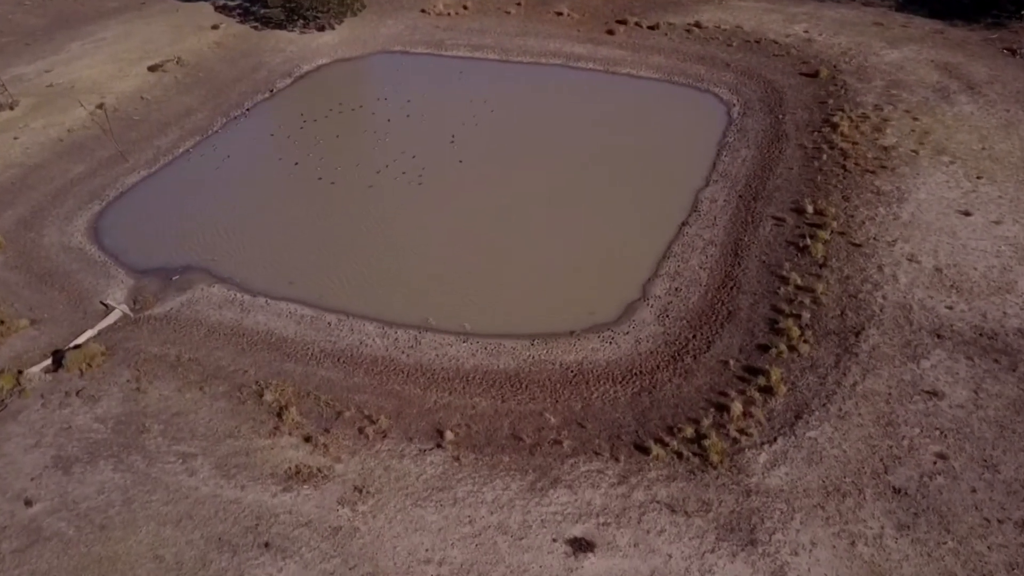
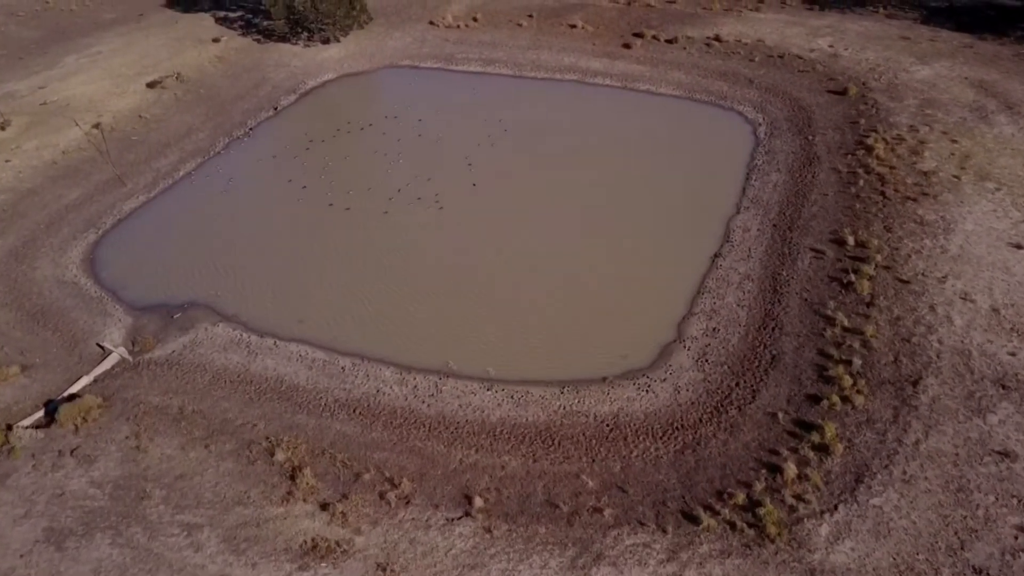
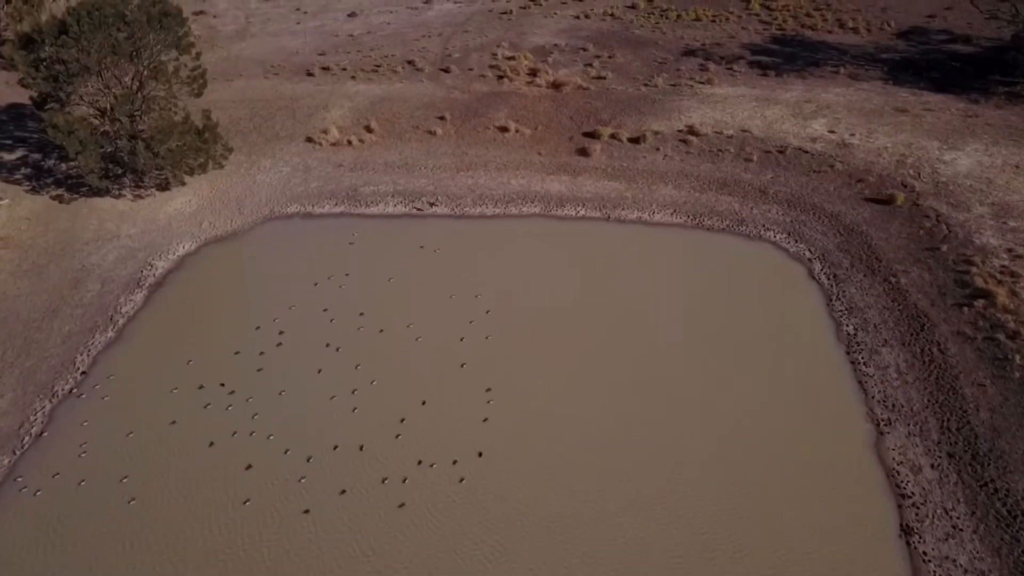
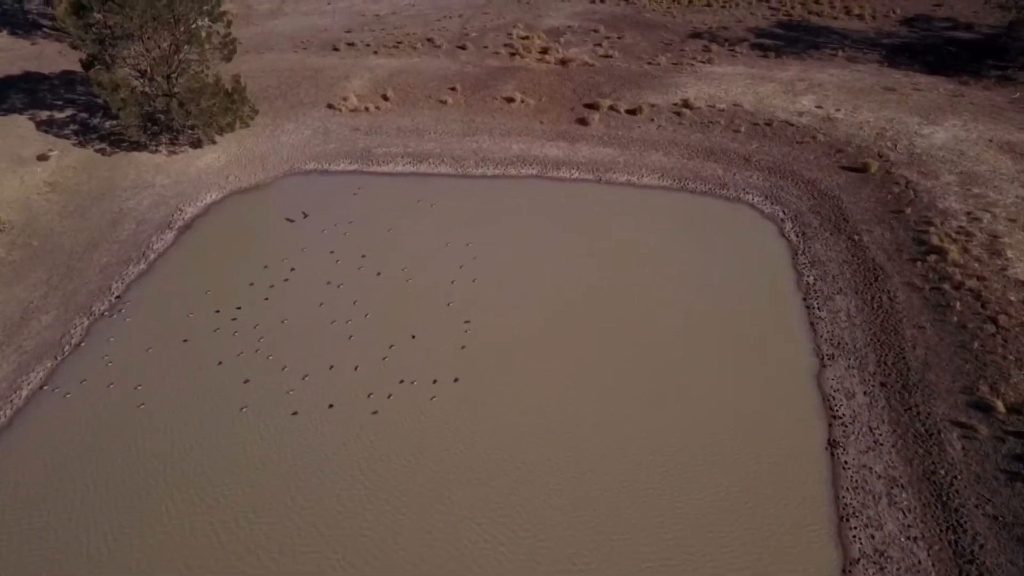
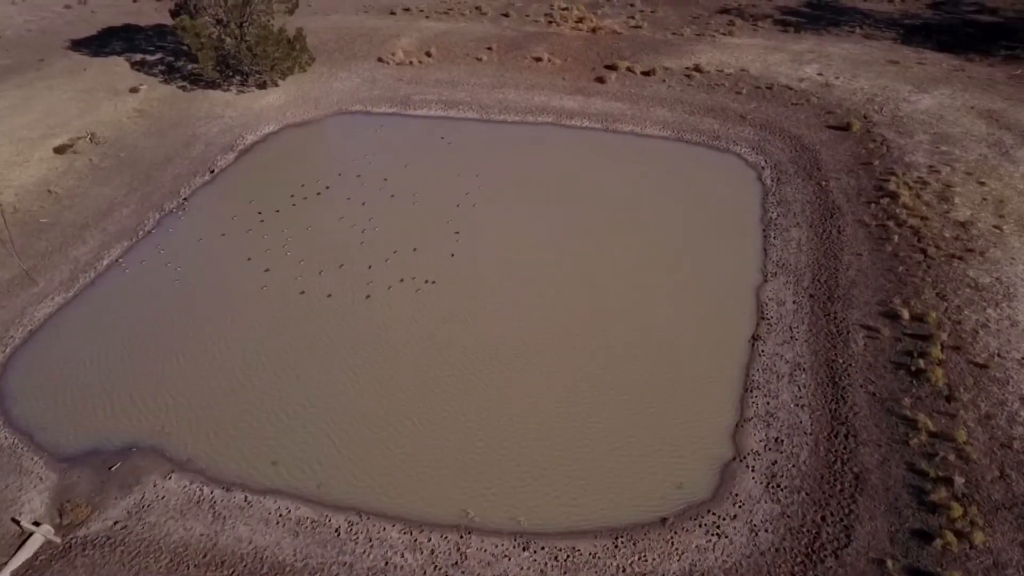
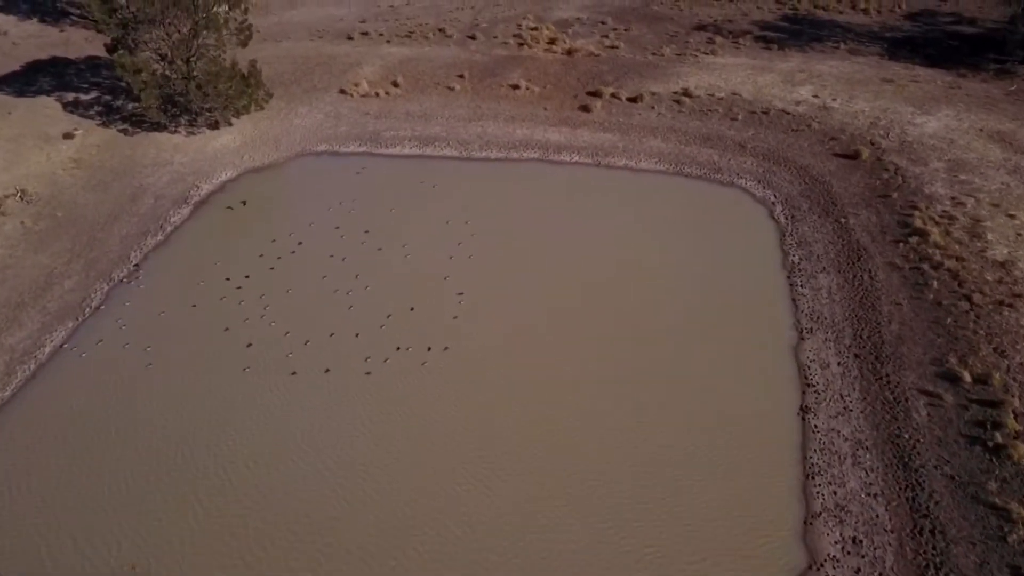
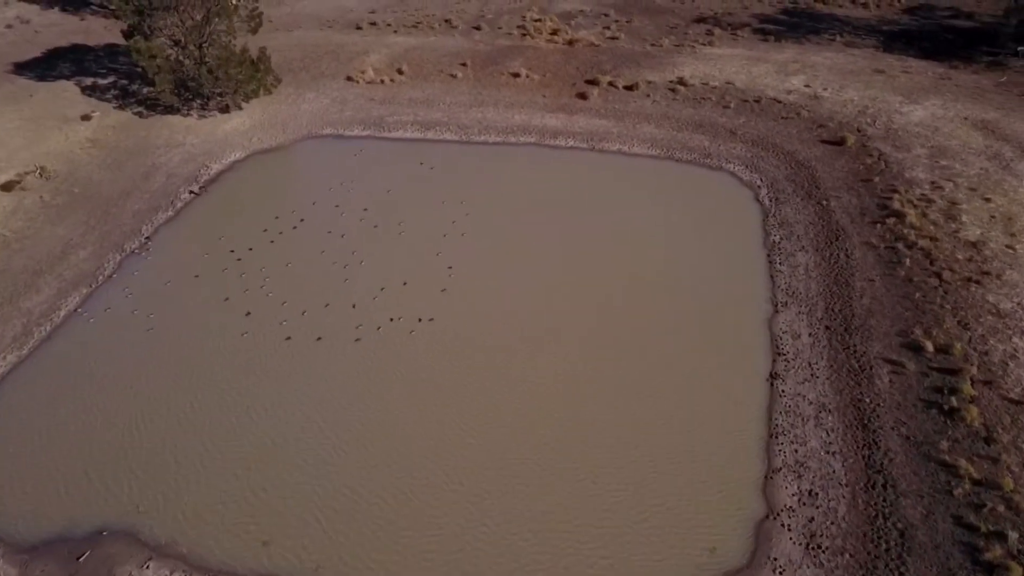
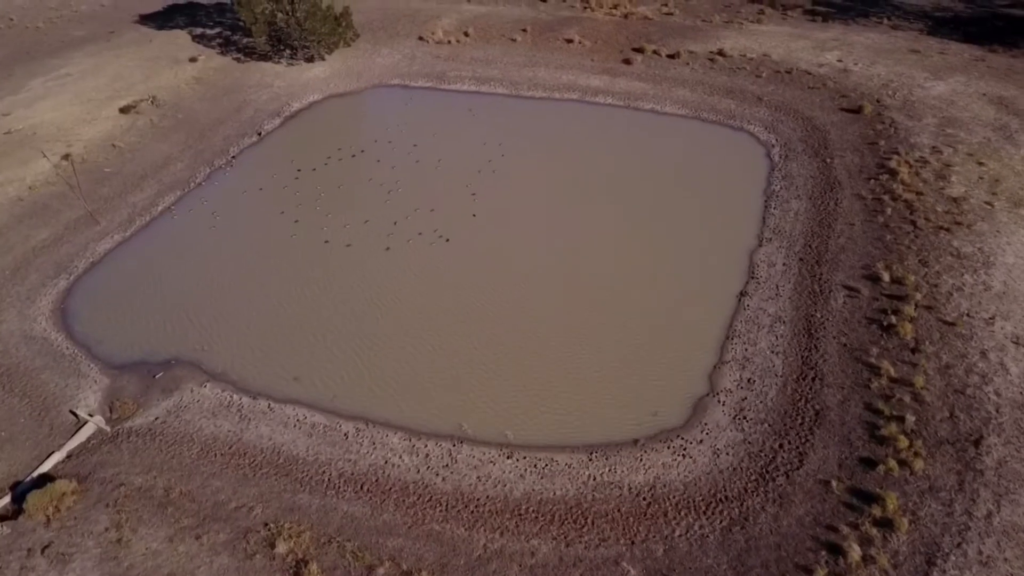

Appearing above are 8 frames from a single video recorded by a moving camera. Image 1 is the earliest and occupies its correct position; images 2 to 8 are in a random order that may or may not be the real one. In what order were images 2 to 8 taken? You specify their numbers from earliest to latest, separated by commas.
2, 8, 5, 7, 6, 4, 3
